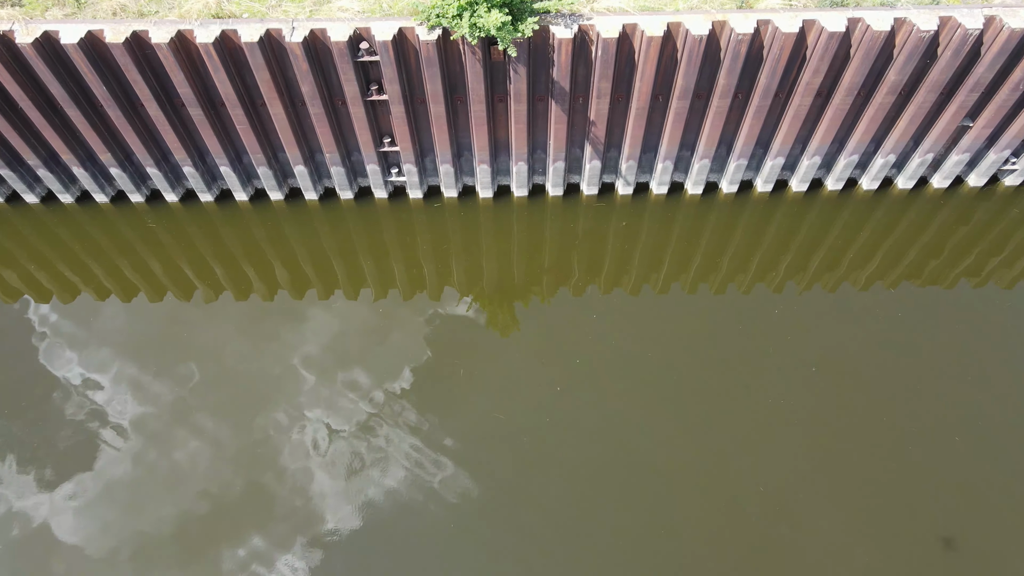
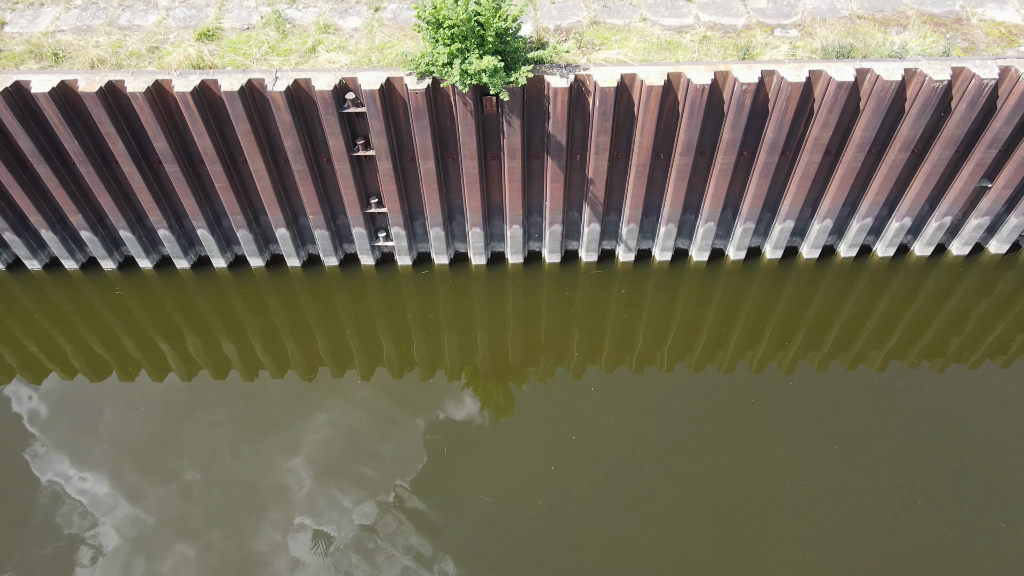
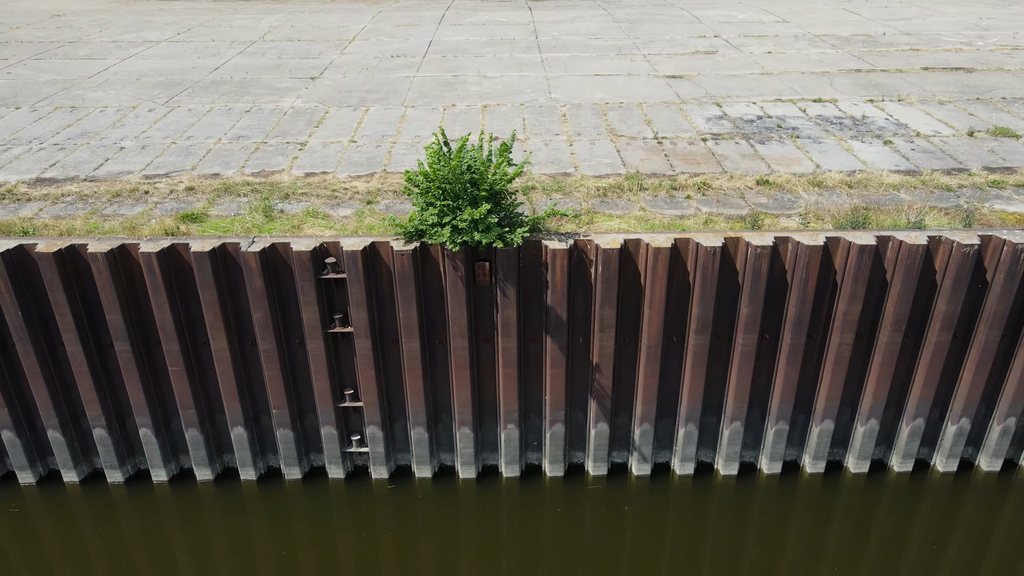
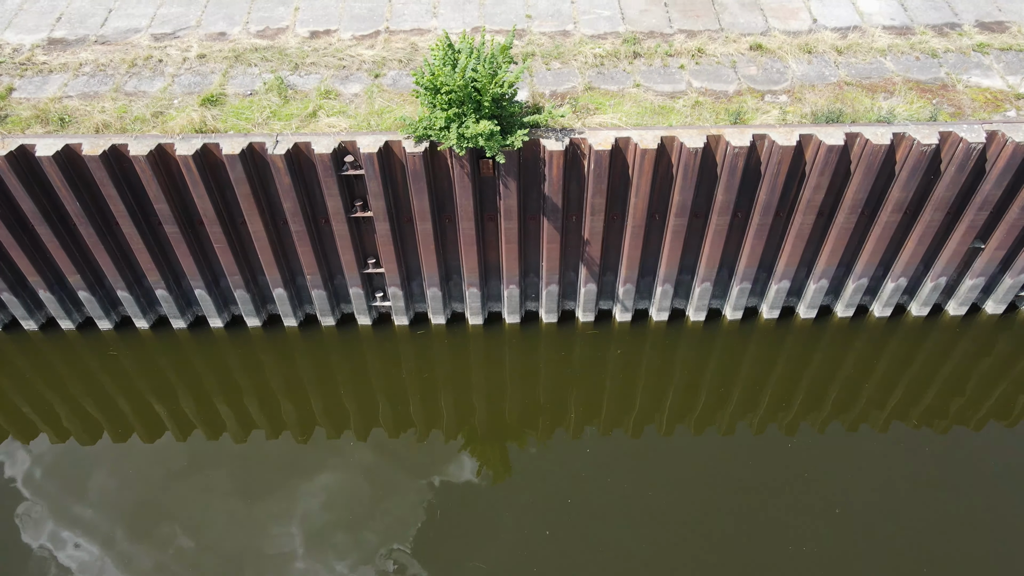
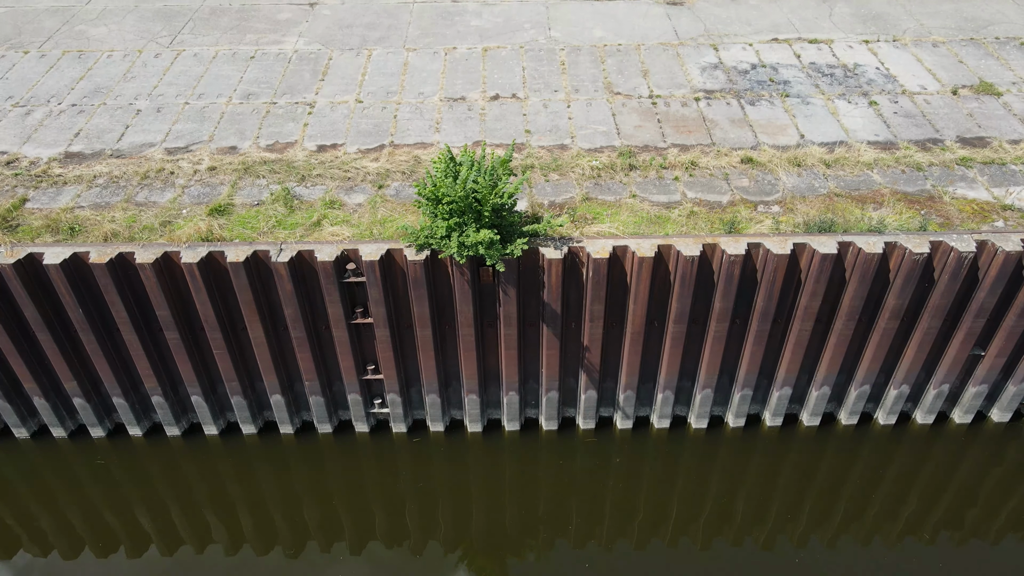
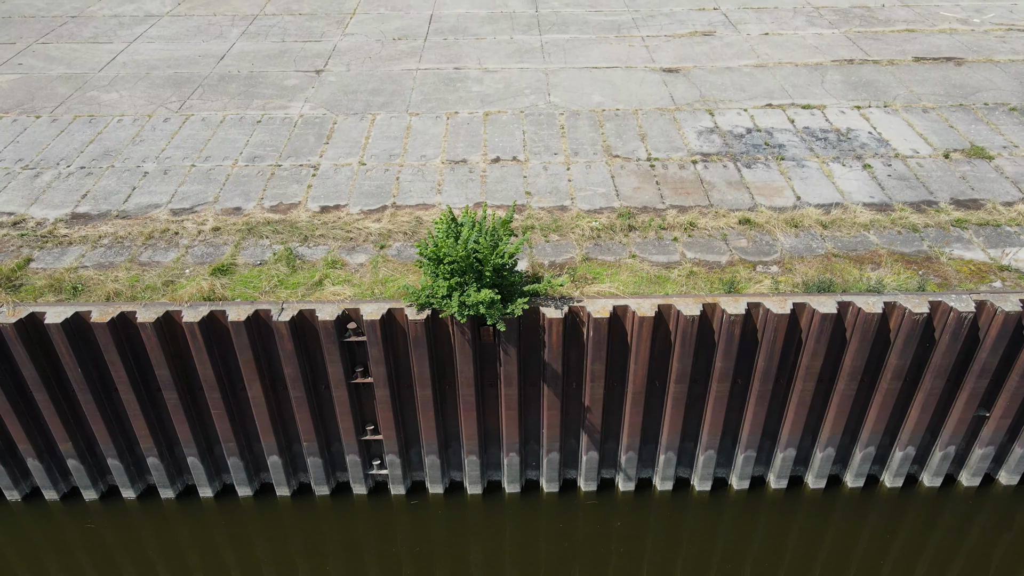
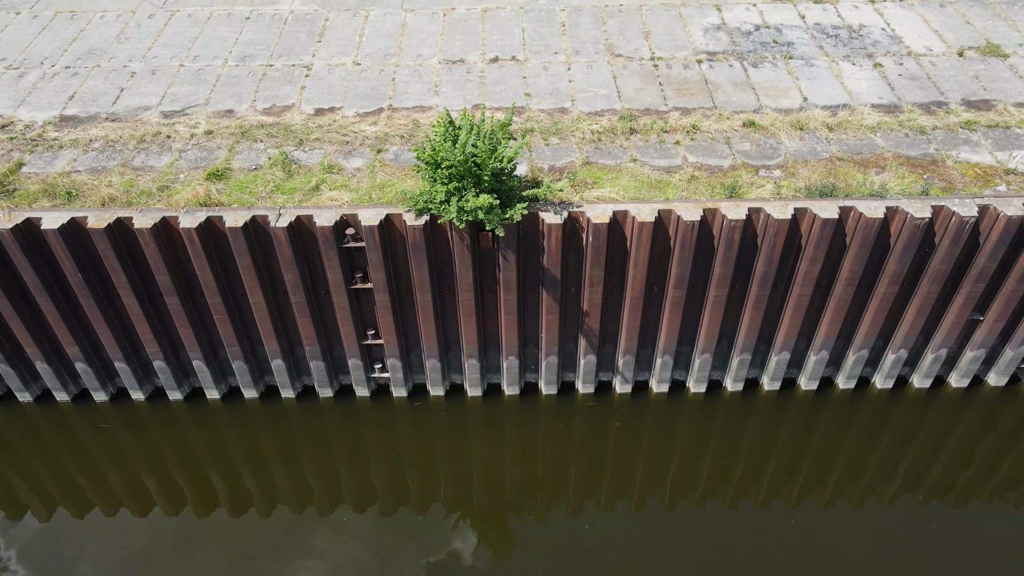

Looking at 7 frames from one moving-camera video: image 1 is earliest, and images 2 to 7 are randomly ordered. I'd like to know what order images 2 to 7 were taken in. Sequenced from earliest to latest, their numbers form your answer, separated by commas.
2, 4, 7, 5, 6, 3
